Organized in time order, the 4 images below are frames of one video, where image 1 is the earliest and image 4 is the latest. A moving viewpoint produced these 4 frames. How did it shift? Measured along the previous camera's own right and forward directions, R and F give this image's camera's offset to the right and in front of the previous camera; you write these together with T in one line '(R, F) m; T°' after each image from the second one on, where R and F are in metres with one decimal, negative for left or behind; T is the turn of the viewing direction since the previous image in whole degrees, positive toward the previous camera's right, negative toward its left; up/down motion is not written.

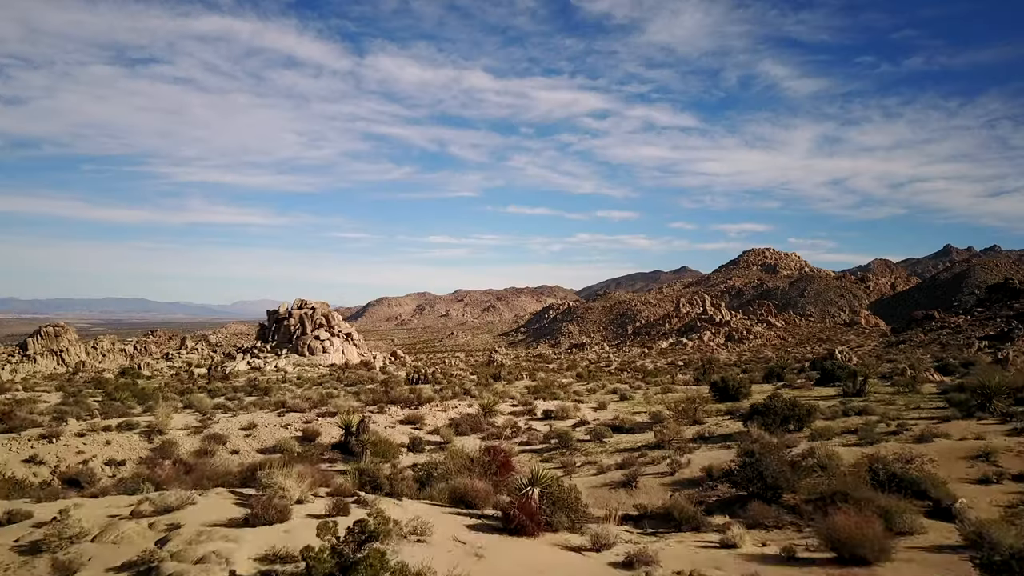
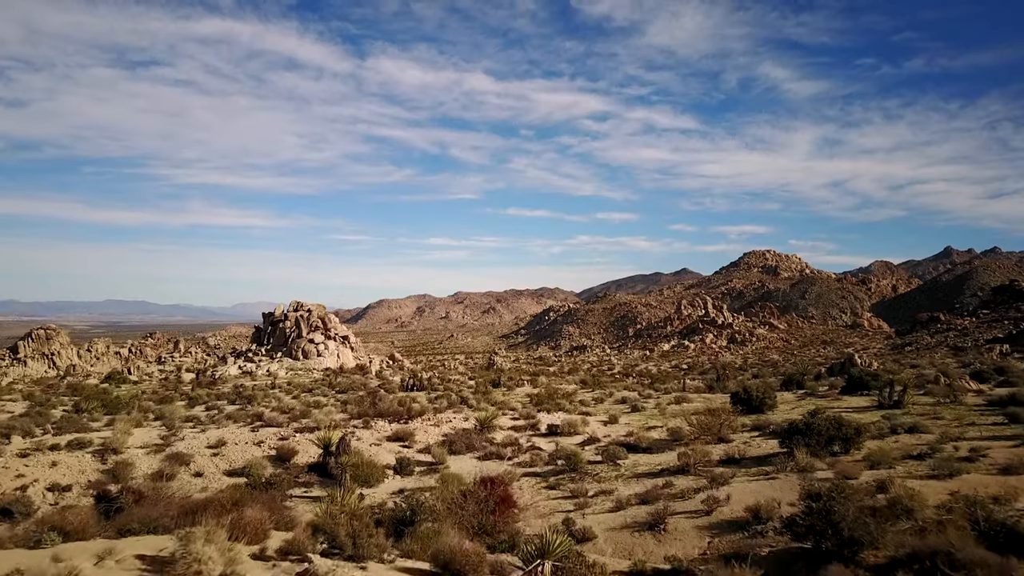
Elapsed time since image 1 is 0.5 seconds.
(0.0, +1.9) m; 0°
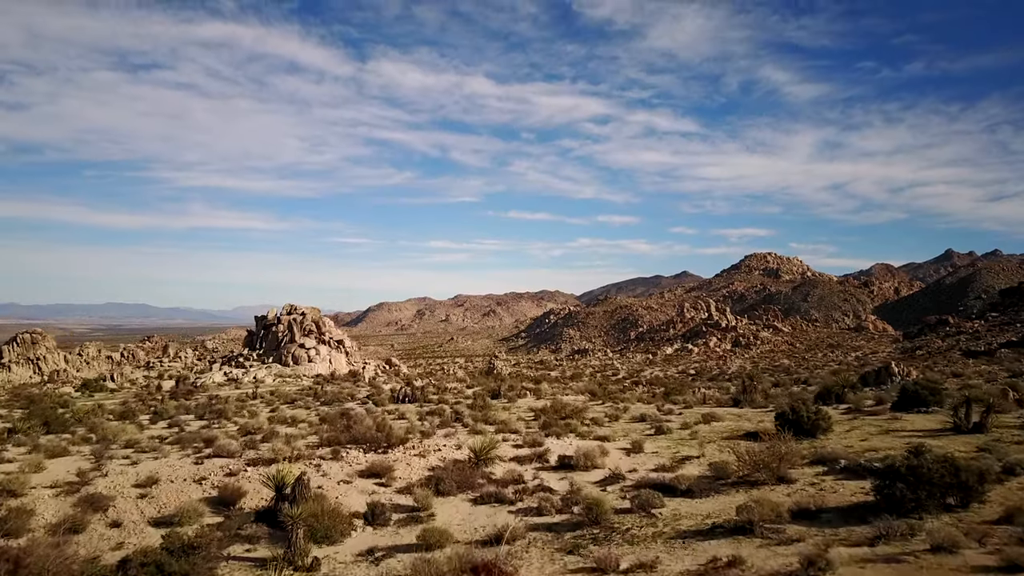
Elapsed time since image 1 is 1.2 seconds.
(0.0, +3.1) m; 0°
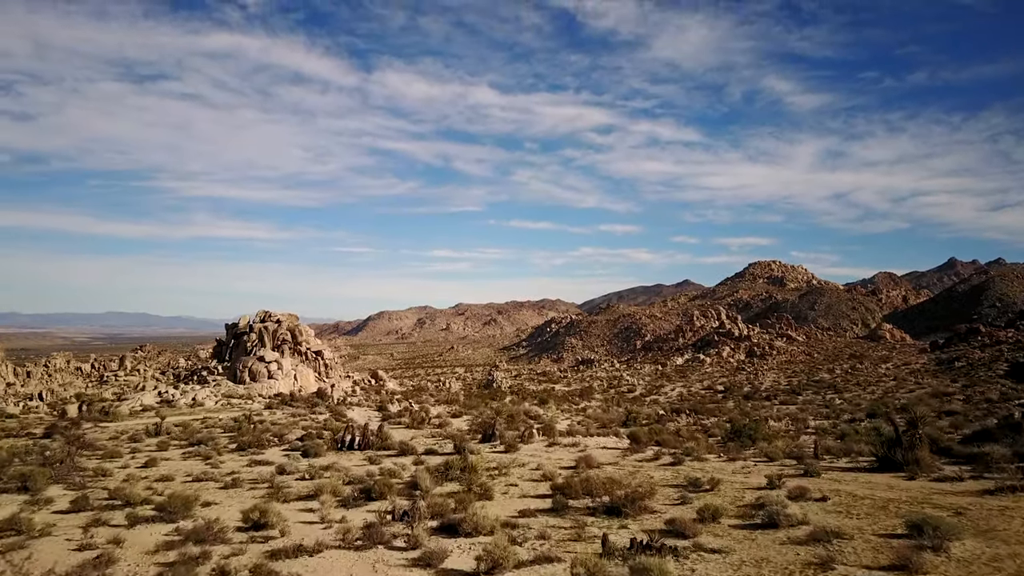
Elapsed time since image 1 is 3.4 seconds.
(+0.1, +10.2) m; 0°
